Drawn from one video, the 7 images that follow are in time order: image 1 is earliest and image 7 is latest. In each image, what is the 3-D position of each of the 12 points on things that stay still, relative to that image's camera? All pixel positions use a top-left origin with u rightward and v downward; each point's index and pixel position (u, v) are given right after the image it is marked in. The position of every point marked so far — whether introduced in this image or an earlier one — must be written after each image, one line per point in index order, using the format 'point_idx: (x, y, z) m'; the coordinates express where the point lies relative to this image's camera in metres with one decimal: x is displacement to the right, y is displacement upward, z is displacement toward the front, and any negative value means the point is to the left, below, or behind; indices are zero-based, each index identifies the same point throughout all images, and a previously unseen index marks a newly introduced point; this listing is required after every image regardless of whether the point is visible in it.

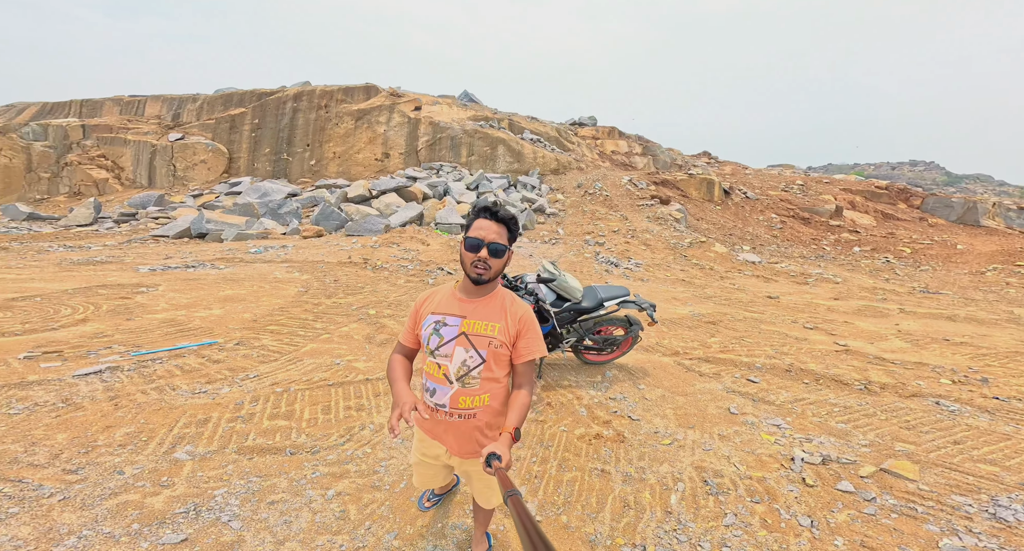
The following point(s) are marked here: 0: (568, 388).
0: (+0.4, -0.9, +4.1) m
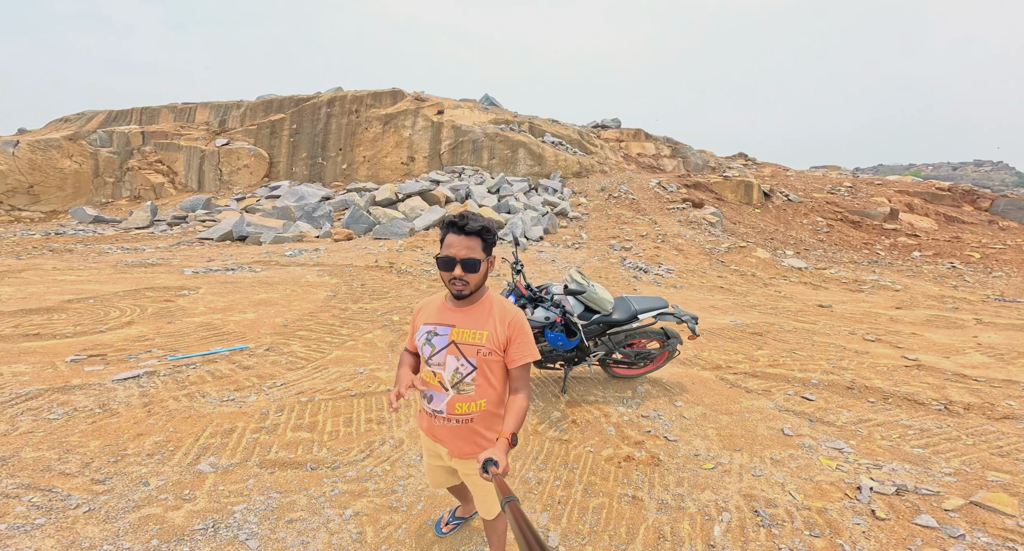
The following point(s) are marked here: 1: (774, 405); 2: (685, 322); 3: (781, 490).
0: (+0.6, -1.0, +3.9) m
1: (+2.3, -1.1, +4.2) m
2: (+1.5, -0.4, +4.0) m
3: (+1.7, -1.3, +3.0) m
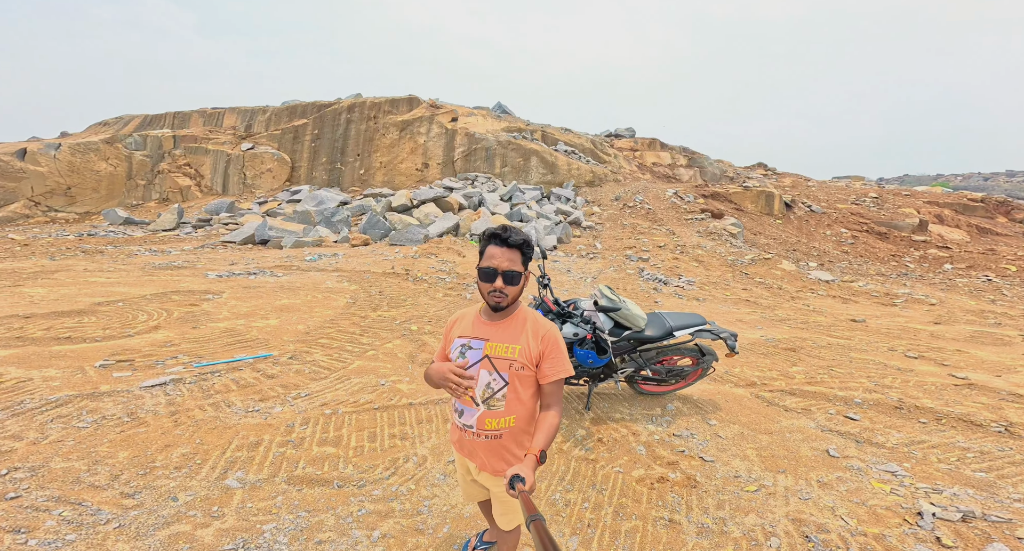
0: (+0.8, -1.1, +3.8) m
1: (+2.6, -1.2, +4.0) m
2: (+1.7, -0.5, +3.9) m
3: (+1.9, -1.4, +2.9) m
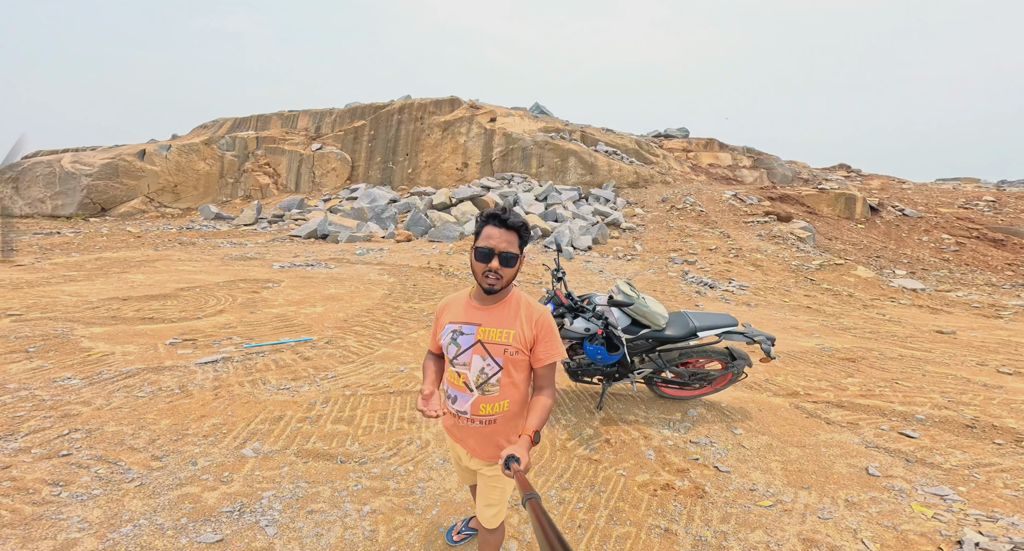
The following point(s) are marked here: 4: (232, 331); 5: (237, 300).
0: (+0.9, -1.1, +3.6) m
1: (+2.6, -1.3, +3.7) m
2: (+1.8, -0.5, +3.7) m
3: (+1.8, -1.4, +2.6) m
4: (-3.2, -0.6, +5.5) m
5: (-3.8, -0.4, +6.7) m
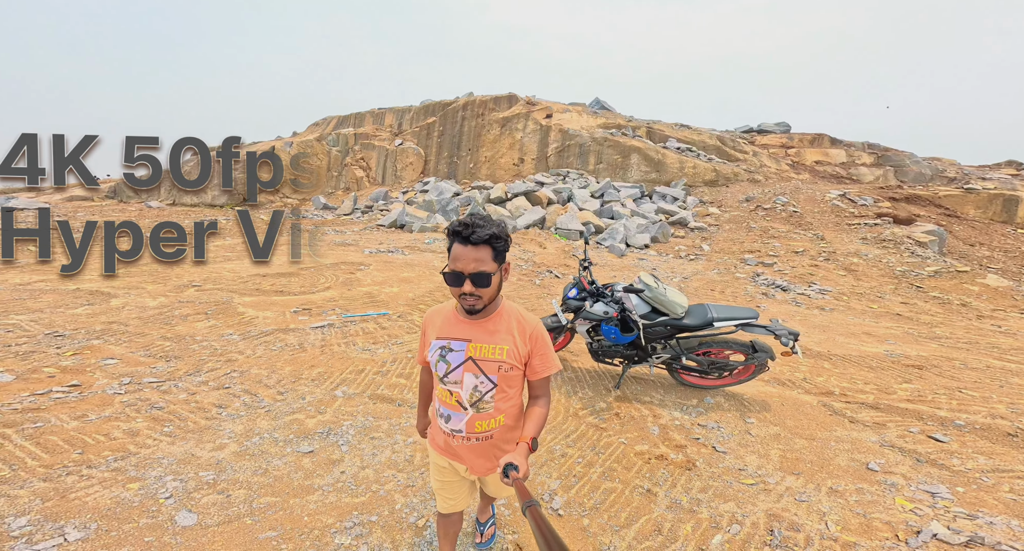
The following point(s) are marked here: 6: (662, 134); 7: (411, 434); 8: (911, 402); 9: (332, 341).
0: (+1.1, -1.1, +4.1) m
1: (+2.8, -1.3, +3.8) m
2: (+2.1, -0.5, +3.9) m
3: (+1.8, -1.4, +2.9) m
4: (-2.5, -0.4, +6.6) m
5: (-2.9, -0.1, +7.9) m
6: (+5.6, +5.3, +18.0) m
7: (-0.7, -1.2, +3.5) m
8: (+3.7, -1.2, +4.5) m
9: (-2.0, -0.7, +5.2) m
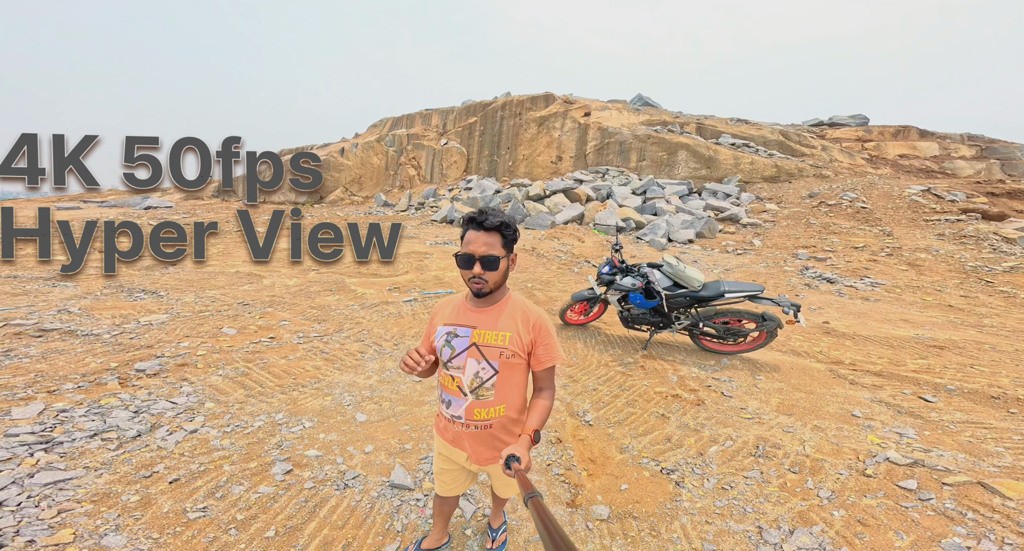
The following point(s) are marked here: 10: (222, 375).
0: (+1.7, -0.9, +5.0) m
1: (+3.3, -1.2, +4.5) m
2: (+2.6, -0.3, +4.7) m
3: (+2.2, -1.3, +3.7) m
4: (-1.6, -0.1, +8.0) m
5: (-1.8, +0.2, +9.3) m
6: (+8.0, +5.5, +18.2) m
7: (-0.3, -0.9, +4.6) m
8: (+4.2, -1.1, +5.0) m
9: (-1.3, -0.4, +6.5) m
10: (-2.5, -0.9, +4.3) m
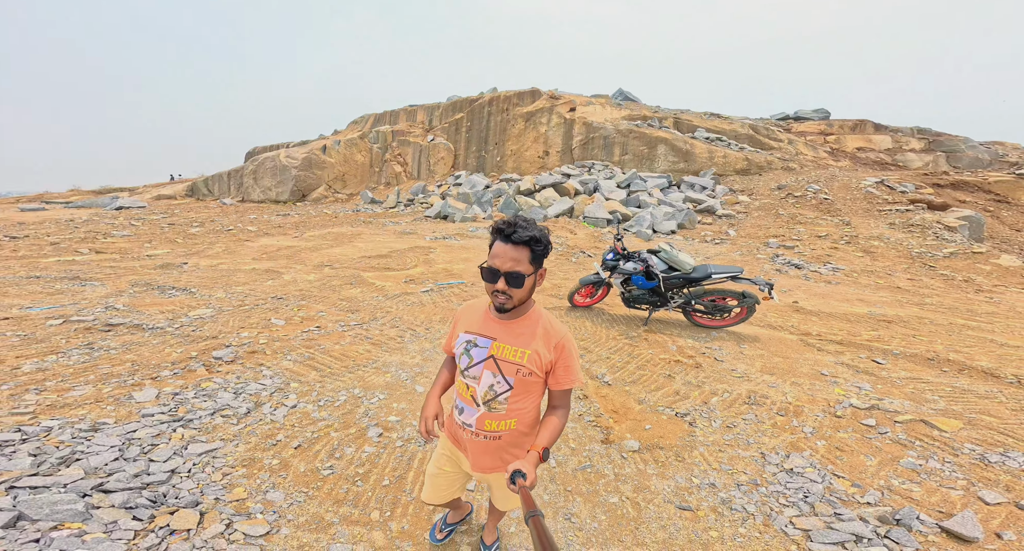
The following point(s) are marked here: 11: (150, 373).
0: (+1.9, -0.7, +5.8) m
1: (+3.6, -1.0, +5.4) m
2: (+2.8, -0.2, +5.6) m
3: (+2.5, -1.1, +4.6) m
4: (-1.6, +0.1, +8.6) m
5: (-1.8, +0.4, +9.9) m
6: (+7.3, +5.9, +19.3) m
7: (0.0, -0.8, +5.4) m
8: (+4.4, -0.9, +6.0) m
9: (-1.2, -0.3, +7.2) m
10: (-2.2, -0.8, +4.9) m
11: (-3.3, -0.8, +4.4) m
